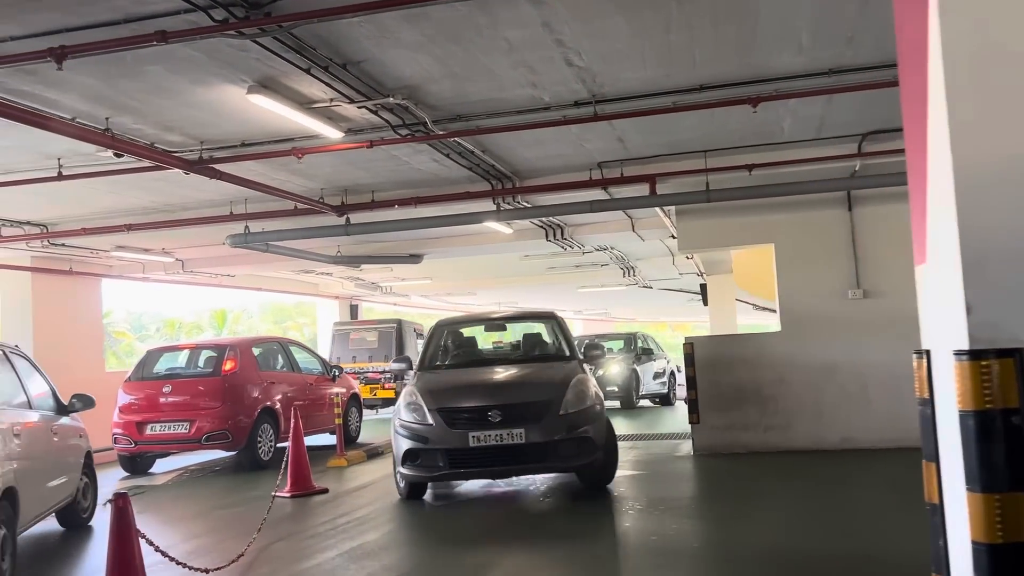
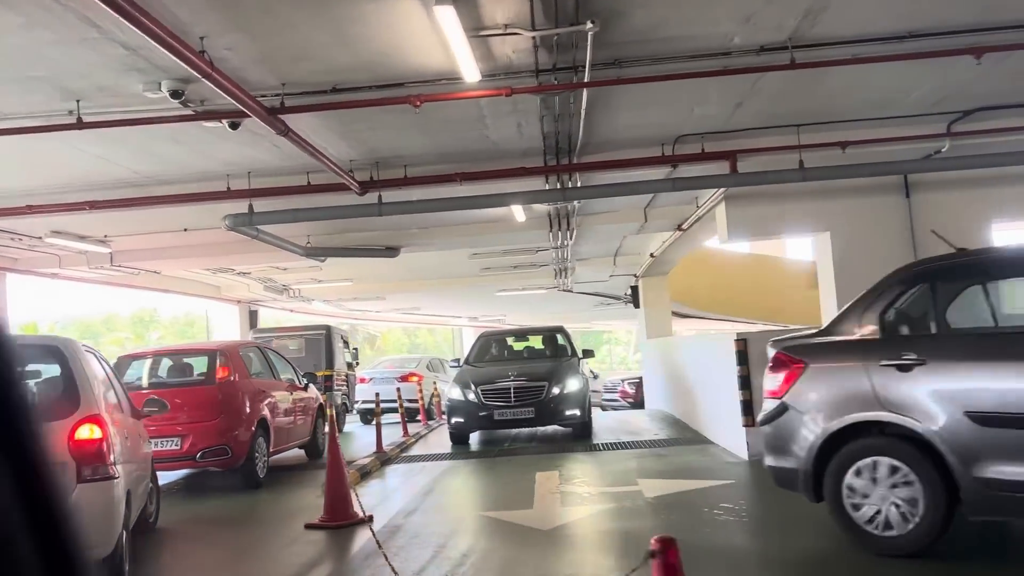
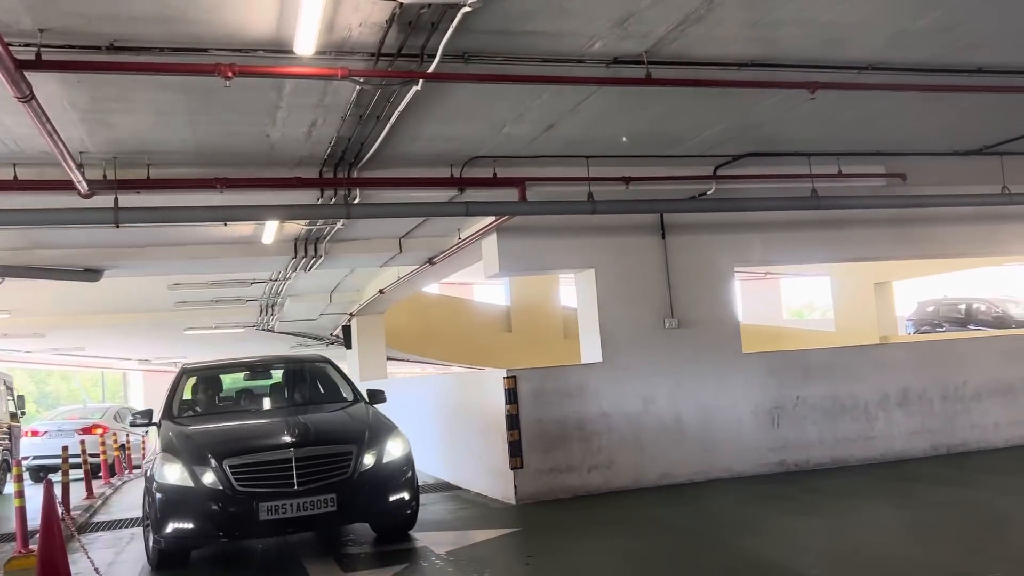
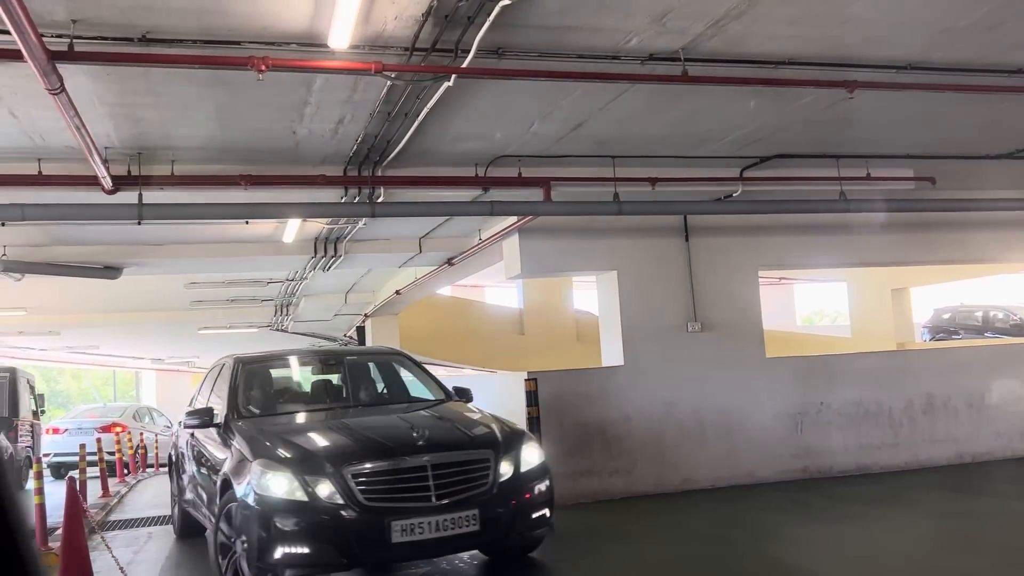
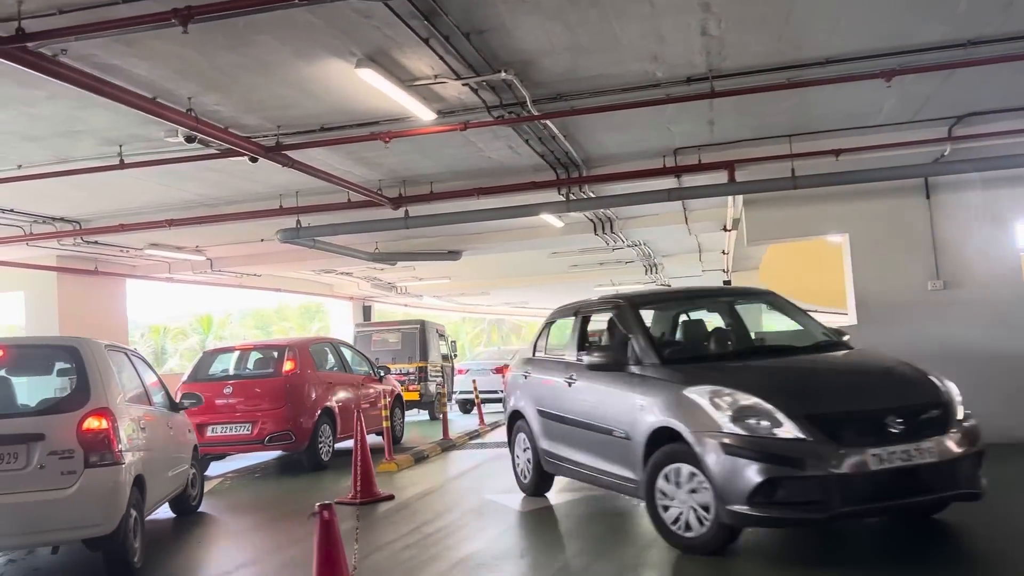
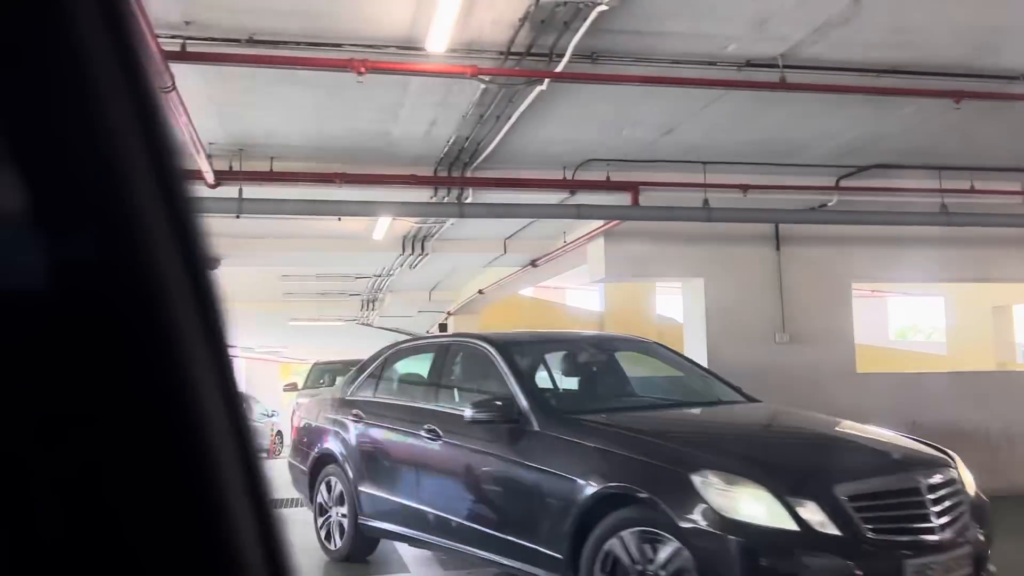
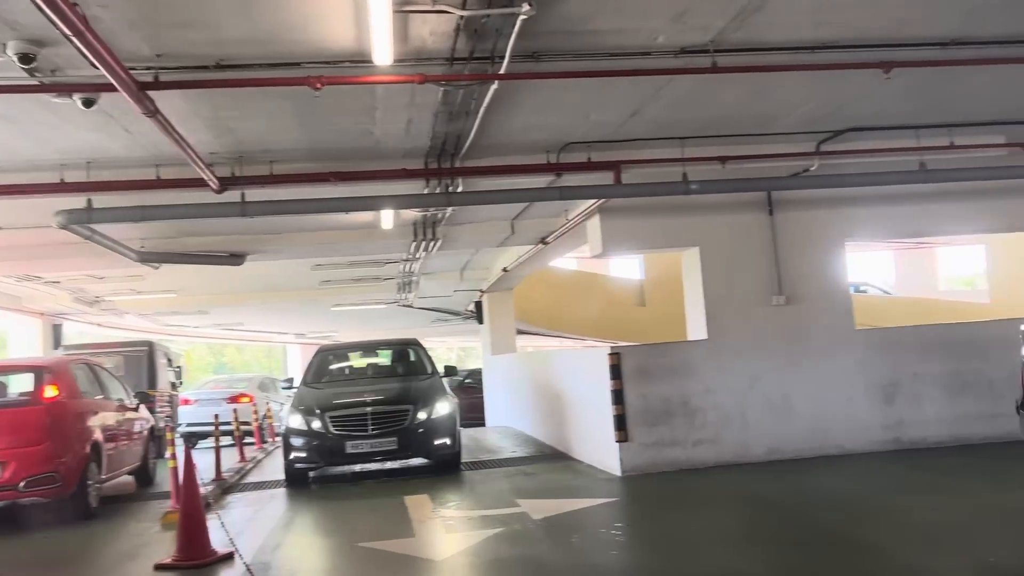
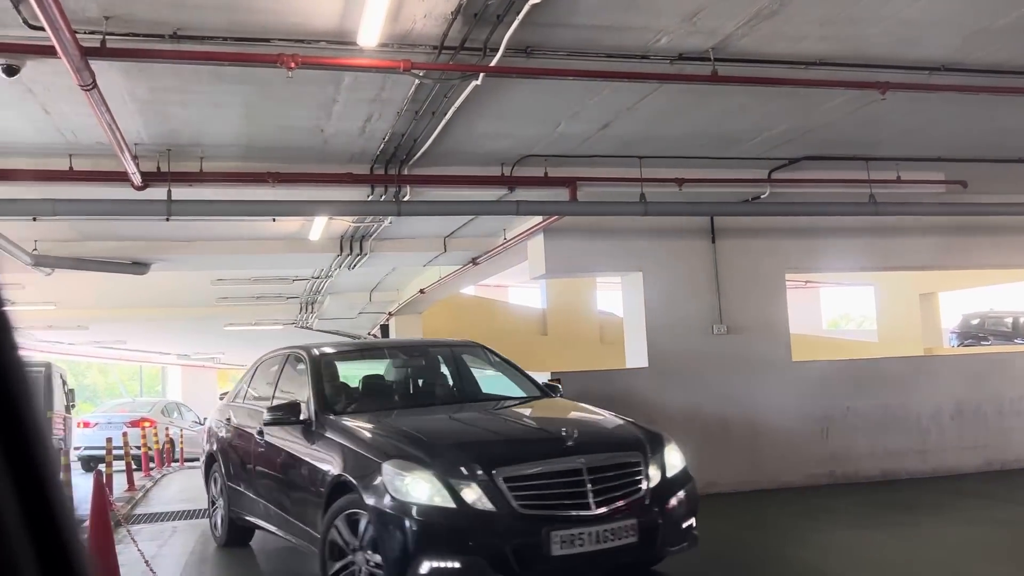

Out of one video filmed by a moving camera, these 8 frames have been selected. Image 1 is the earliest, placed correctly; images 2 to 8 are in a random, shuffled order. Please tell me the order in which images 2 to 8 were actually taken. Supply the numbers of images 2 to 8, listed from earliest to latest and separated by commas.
5, 2, 7, 3, 4, 8, 6
